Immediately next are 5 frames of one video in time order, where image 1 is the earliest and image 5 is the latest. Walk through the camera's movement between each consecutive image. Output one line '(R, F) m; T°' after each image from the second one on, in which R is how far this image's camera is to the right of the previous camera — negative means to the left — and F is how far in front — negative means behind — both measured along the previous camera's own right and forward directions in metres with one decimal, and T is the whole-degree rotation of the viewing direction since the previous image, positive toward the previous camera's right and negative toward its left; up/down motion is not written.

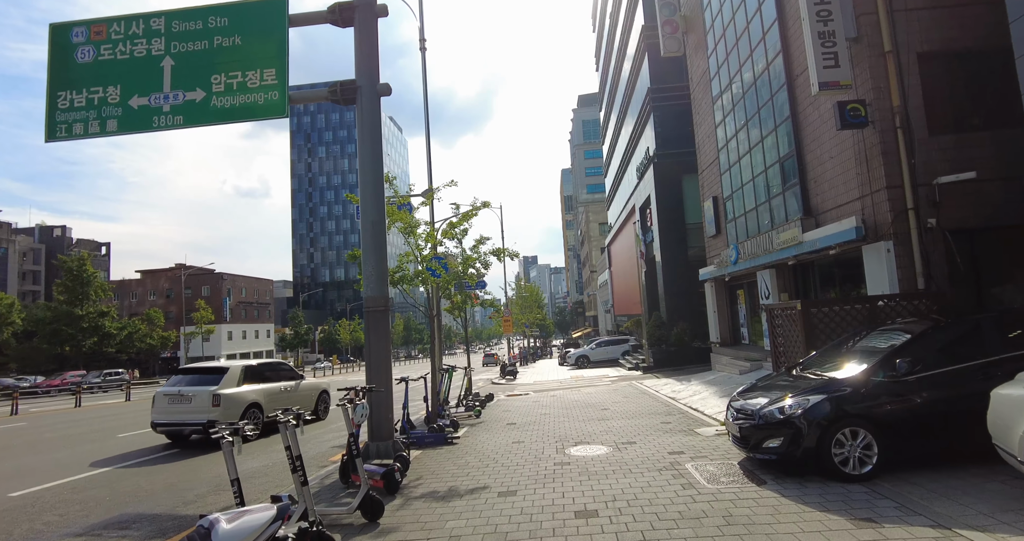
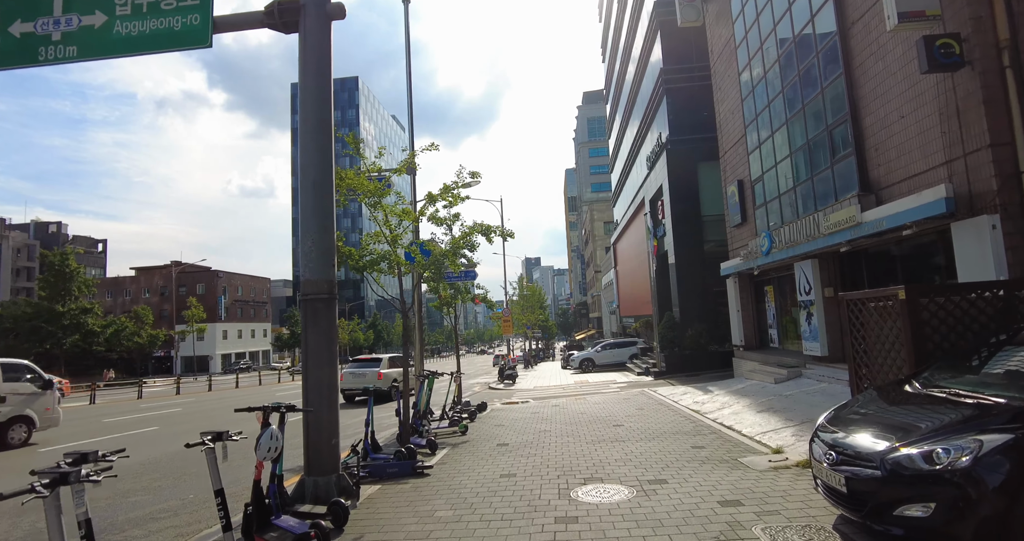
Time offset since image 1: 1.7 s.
(+0.2, +2.3) m; 0°
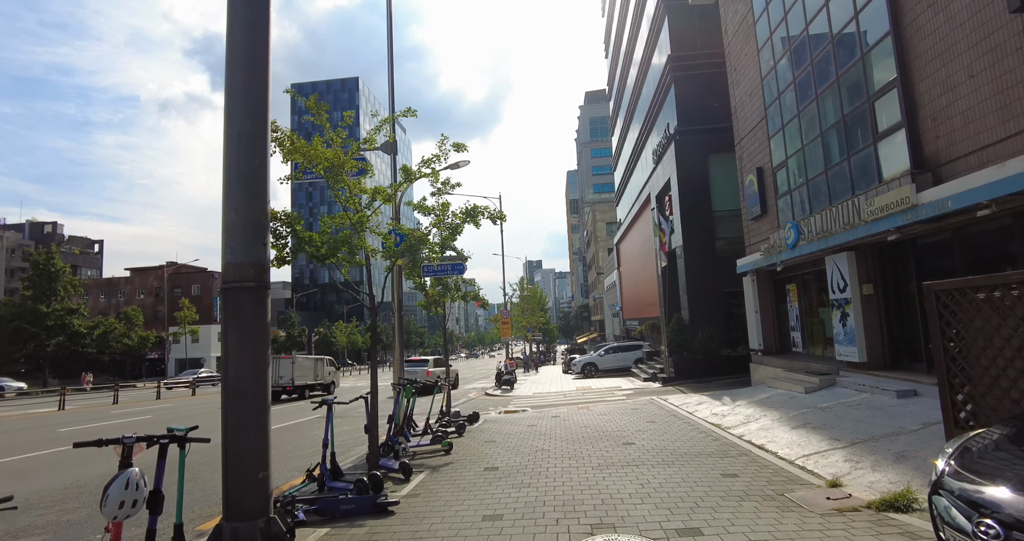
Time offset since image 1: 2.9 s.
(+0.1, +1.6) m; 0°
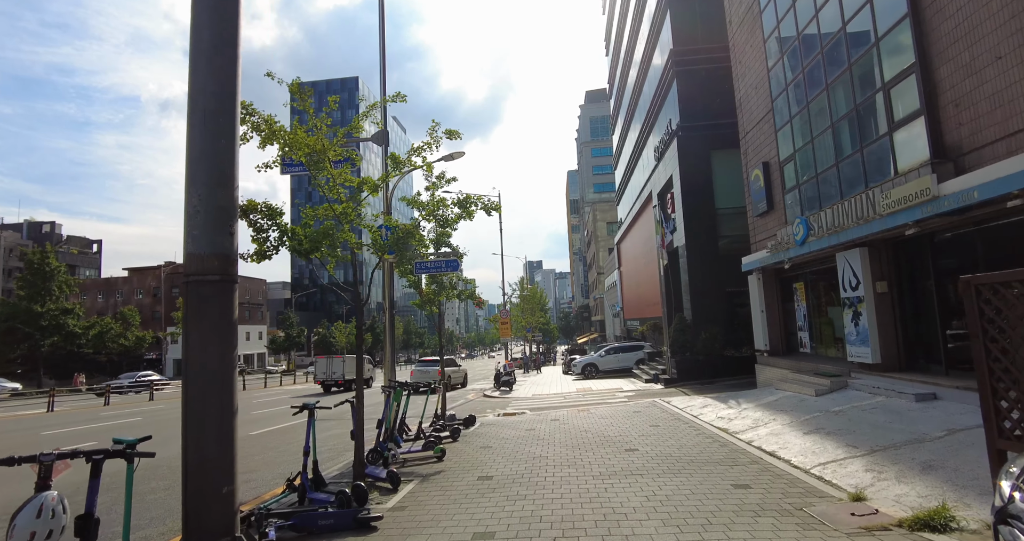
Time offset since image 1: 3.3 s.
(+0.1, +0.5) m; 0°
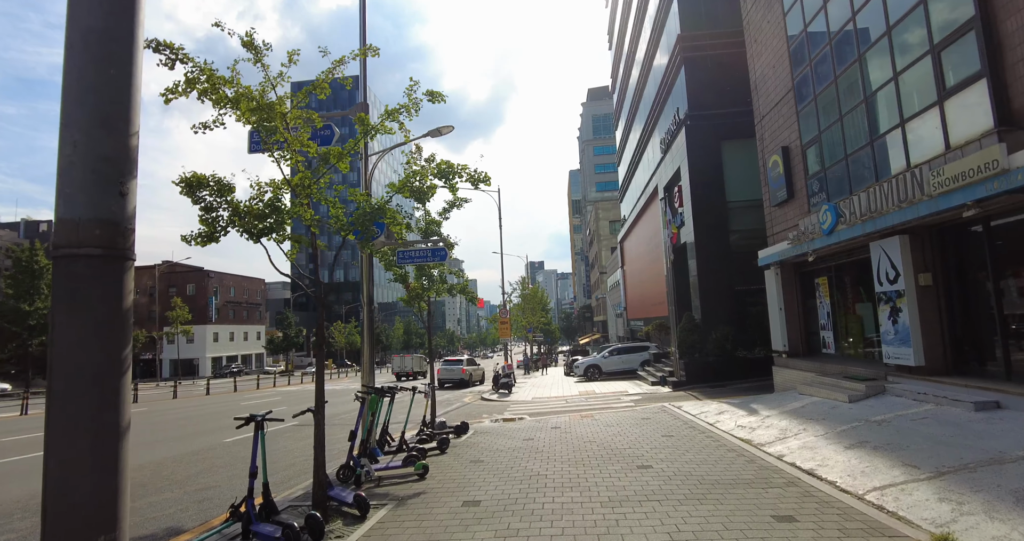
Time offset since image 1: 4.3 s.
(+0.1, +1.2) m; 0°
